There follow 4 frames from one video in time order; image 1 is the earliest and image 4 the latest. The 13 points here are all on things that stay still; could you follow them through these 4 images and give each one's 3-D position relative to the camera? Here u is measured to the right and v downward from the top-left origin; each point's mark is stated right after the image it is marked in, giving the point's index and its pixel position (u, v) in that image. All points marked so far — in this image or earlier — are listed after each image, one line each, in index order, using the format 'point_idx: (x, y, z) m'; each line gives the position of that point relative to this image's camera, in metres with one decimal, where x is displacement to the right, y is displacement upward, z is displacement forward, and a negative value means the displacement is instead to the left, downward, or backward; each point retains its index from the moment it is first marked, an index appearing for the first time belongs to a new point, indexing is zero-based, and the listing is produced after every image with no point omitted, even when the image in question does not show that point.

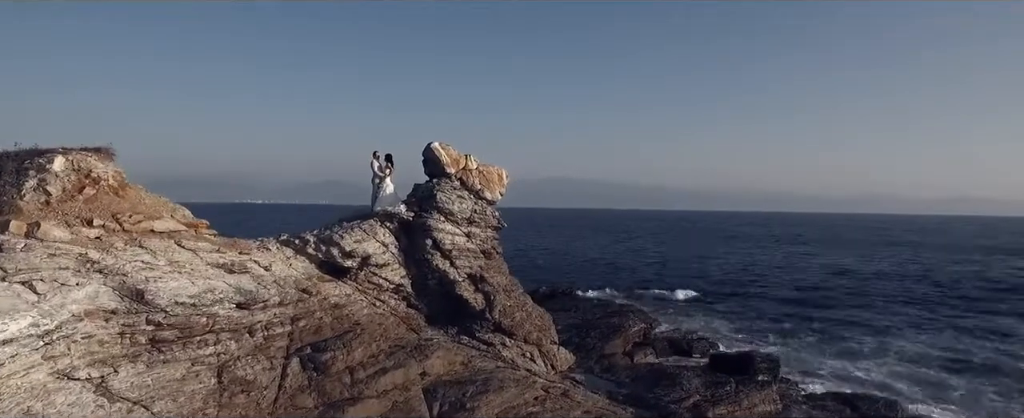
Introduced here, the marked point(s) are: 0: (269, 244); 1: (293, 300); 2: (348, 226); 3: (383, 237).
0: (-7.2, -1.0, +18.4) m
1: (-5.8, -2.4, +16.7) m
2: (-5.1, -0.6, +19.4) m
3: (-4.1, -0.9, +20.0) m
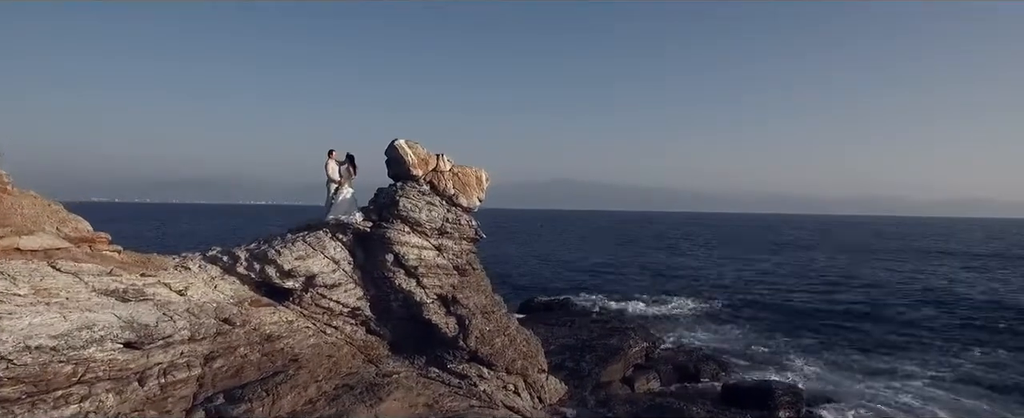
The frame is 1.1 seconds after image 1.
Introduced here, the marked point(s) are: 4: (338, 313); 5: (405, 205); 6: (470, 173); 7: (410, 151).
0: (-7.8, -1.3, +15.2) m
1: (-6.5, -2.7, +13.4) m
2: (-5.7, -0.8, +16.2) m
3: (-4.8, -1.1, +16.7) m
4: (-4.7, -2.8, +16.9) m
5: (-3.0, +0.1, +17.5) m
6: (-1.3, +1.1, +19.1) m
7: (-3.0, +1.7, +18.3) m
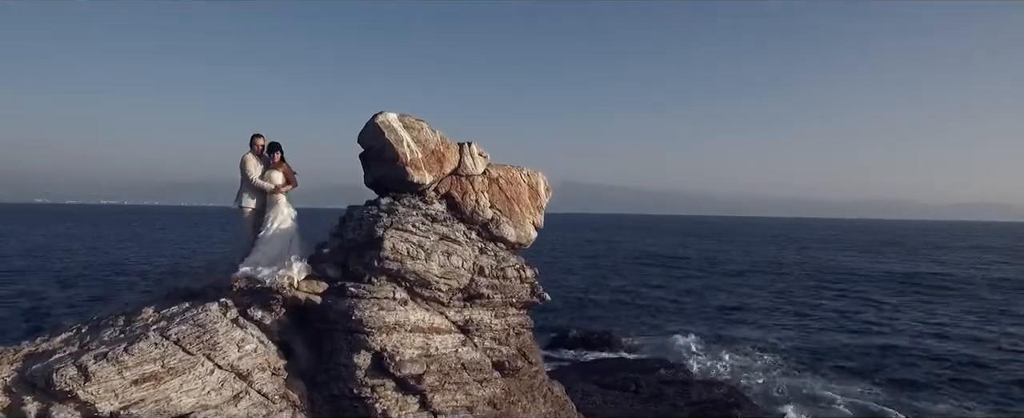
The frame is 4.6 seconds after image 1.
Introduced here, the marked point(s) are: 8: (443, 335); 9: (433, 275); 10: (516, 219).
0: (-6.4, -1.9, +6.1) m
1: (-5.0, -3.3, +4.4) m
2: (-4.3, -1.4, +7.1) m
3: (-3.3, -1.7, +7.7) m
4: (-3.3, -3.4, +7.9) m
5: (-1.5, -0.5, +8.4) m
6: (+0.1, +0.5, +10.1) m
7: (-1.5, +1.1, +9.3) m
8: (-1.0, -1.8, +8.8) m
9: (-1.1, -0.9, +8.6) m
10: (+0.1, -0.1, +10.0) m
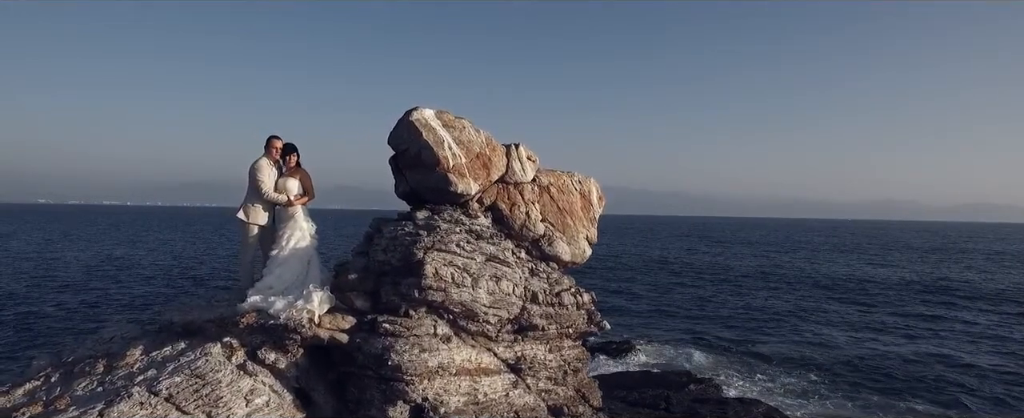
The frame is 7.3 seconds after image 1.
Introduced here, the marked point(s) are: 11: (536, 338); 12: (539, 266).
0: (-5.6, -2.1, +4.6) m
1: (-4.3, -3.4, +2.9) m
2: (-3.6, -1.6, +5.6) m
3: (-2.6, -1.9, +6.1) m
4: (-2.5, -3.6, +6.4) m
5: (-0.8, -0.7, +6.9) m
6: (+0.9, +0.3, +8.6) m
7: (-0.8, +0.9, +7.8) m
8: (-0.2, -1.9, +7.3) m
9: (-0.4, -1.1, +7.1) m
10: (+0.9, -0.3, +8.4) m
11: (+0.3, -1.6, +7.8) m
12: (+0.4, -0.7, +8.1) m
